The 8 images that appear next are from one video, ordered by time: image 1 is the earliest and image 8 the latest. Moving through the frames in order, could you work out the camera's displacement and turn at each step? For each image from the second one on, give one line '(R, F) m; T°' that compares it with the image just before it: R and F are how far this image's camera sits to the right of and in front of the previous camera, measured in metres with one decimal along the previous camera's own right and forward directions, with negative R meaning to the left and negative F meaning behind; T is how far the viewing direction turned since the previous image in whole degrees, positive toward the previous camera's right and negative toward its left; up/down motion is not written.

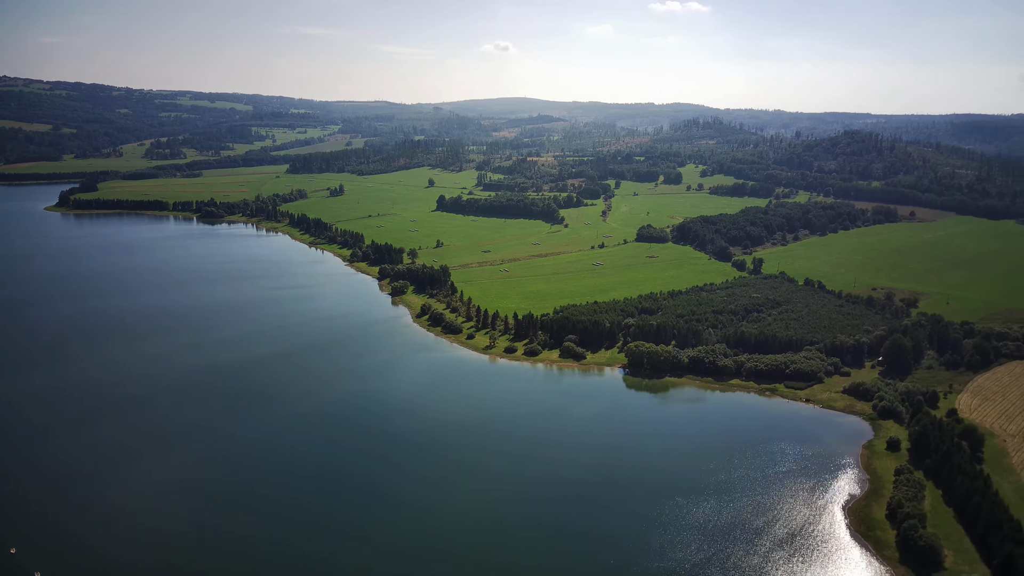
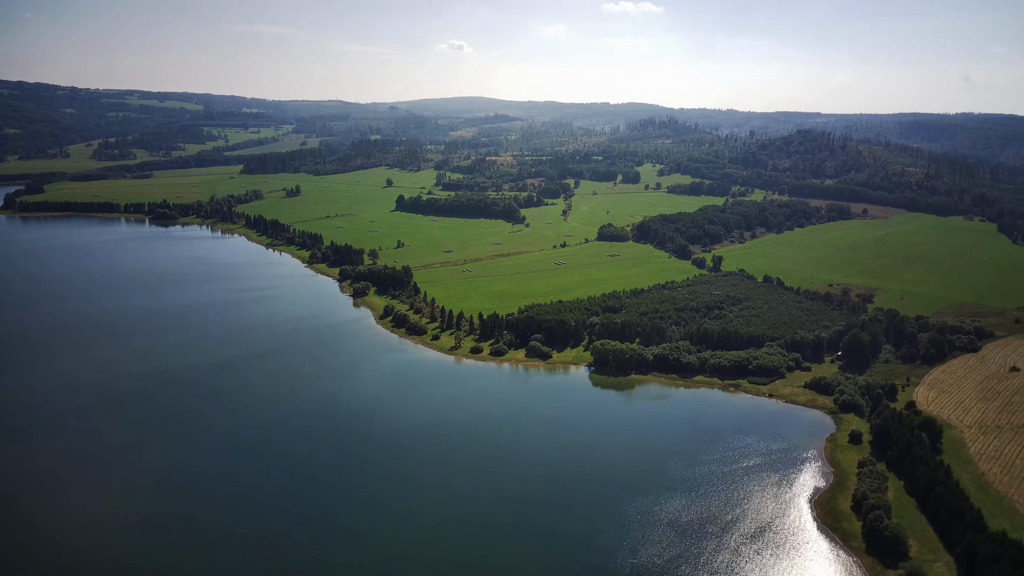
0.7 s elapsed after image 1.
(-1.0, +0.2) m; +3°
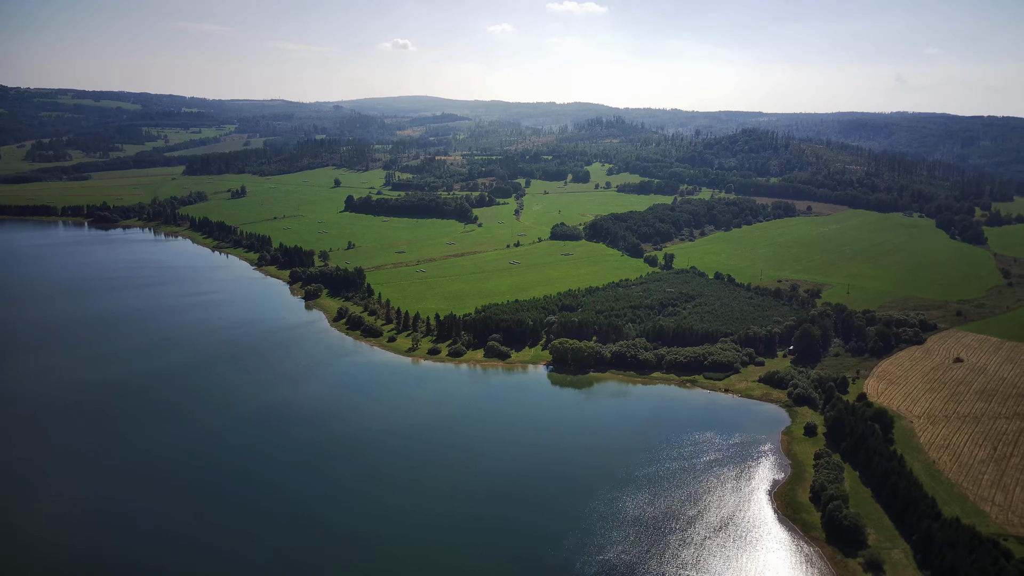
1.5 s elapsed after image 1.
(-1.3, +0.2) m; +4°
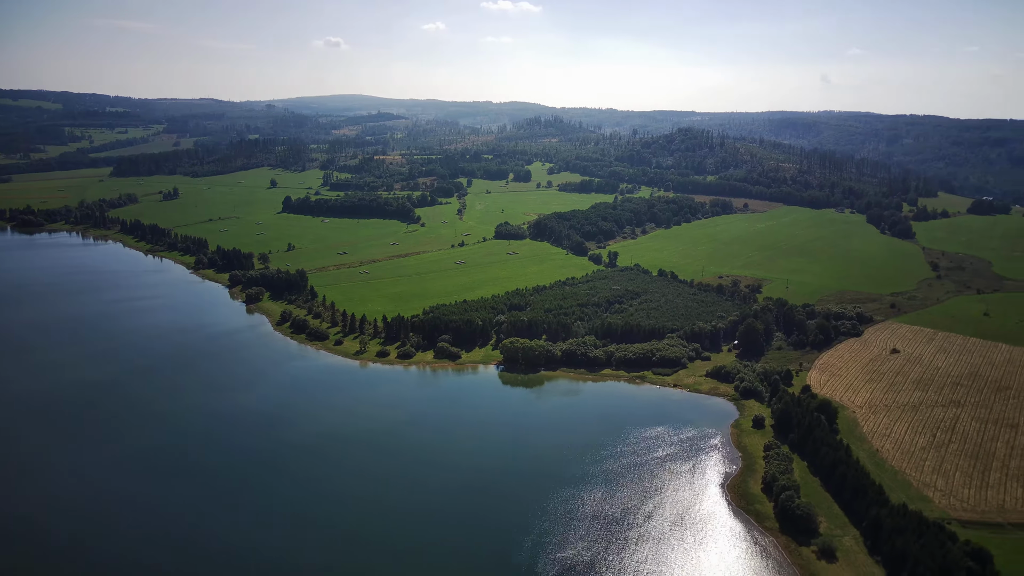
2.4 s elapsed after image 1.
(-1.5, +0.2) m; +4°
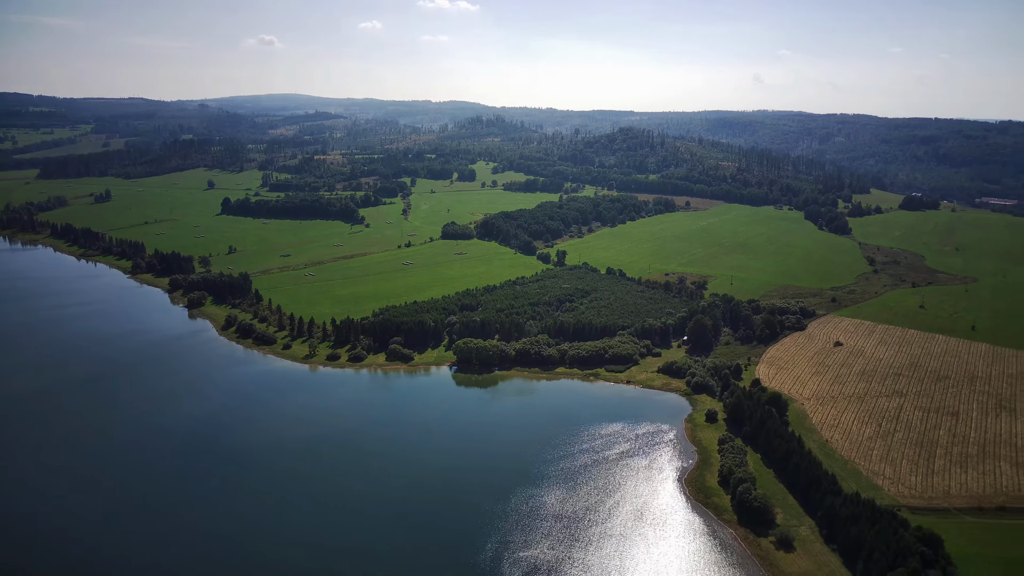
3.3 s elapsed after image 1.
(-1.4, +0.2) m; +4°
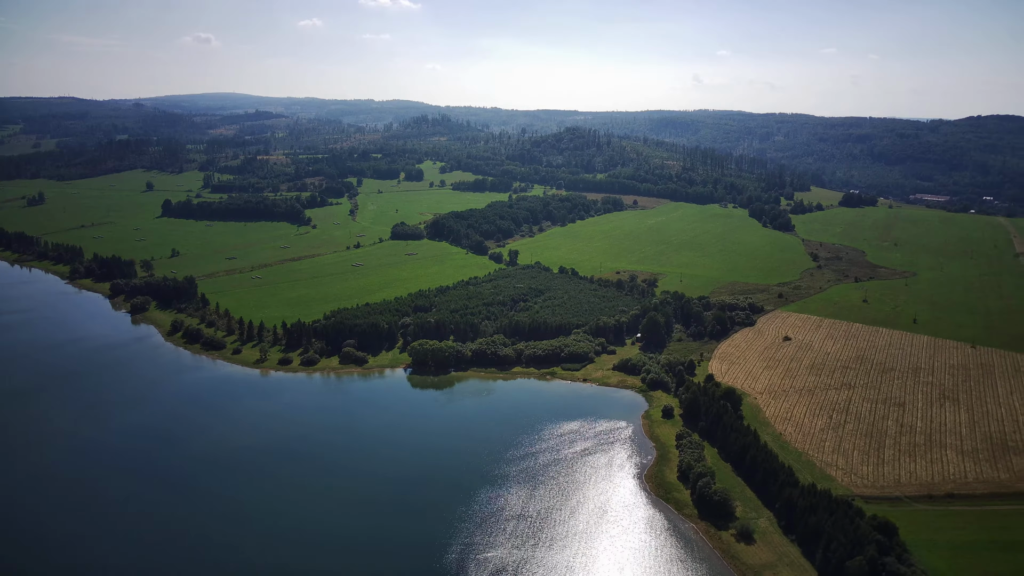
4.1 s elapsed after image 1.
(-1.2, +0.1) m; +4°
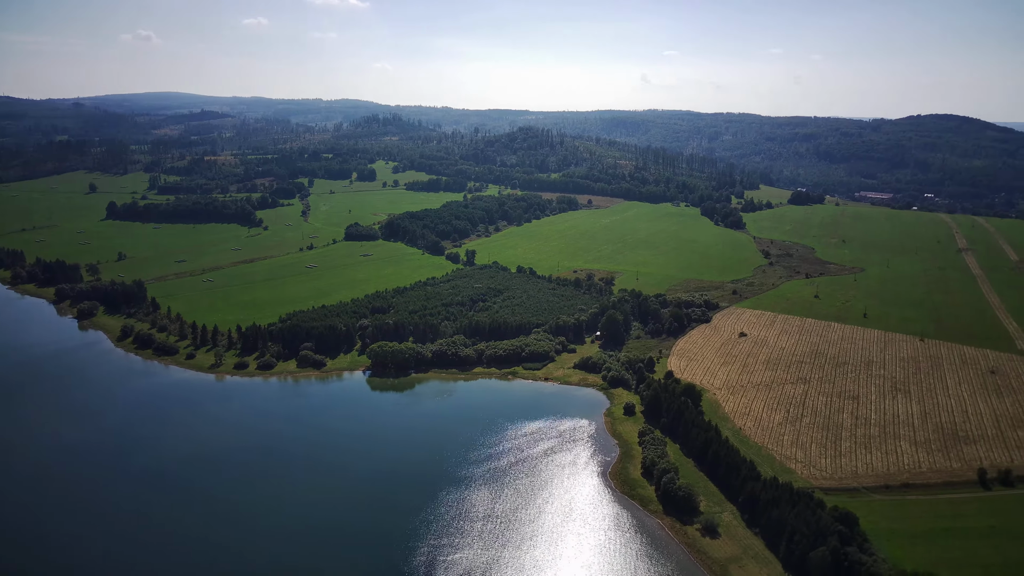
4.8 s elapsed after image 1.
(-1.0, +0.2) m; +3°
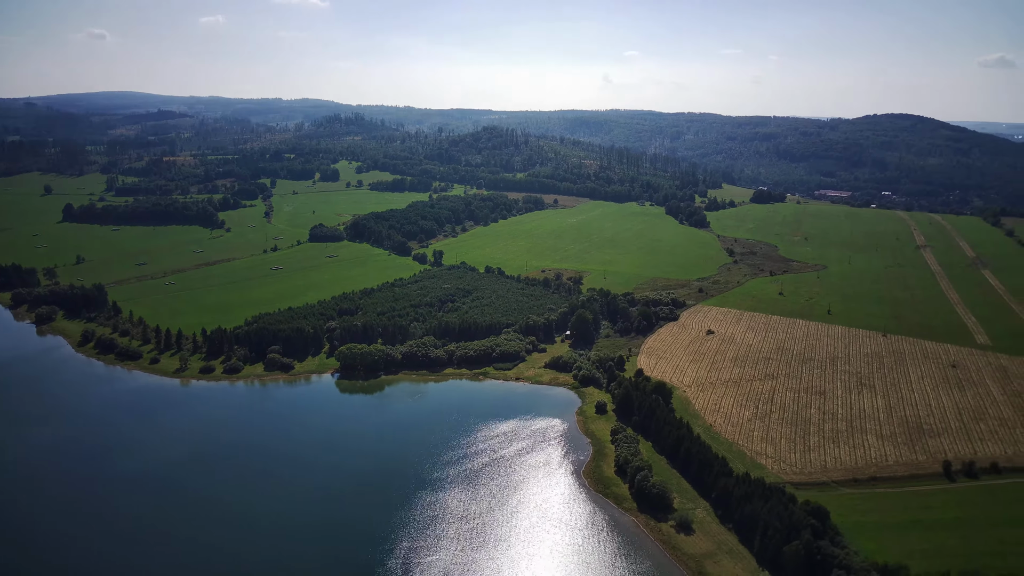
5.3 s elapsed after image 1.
(-0.8, +0.1) m; +3°
